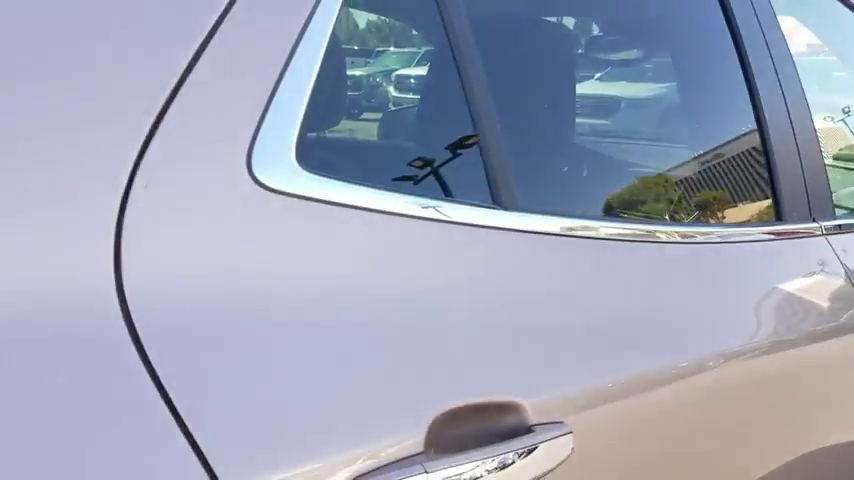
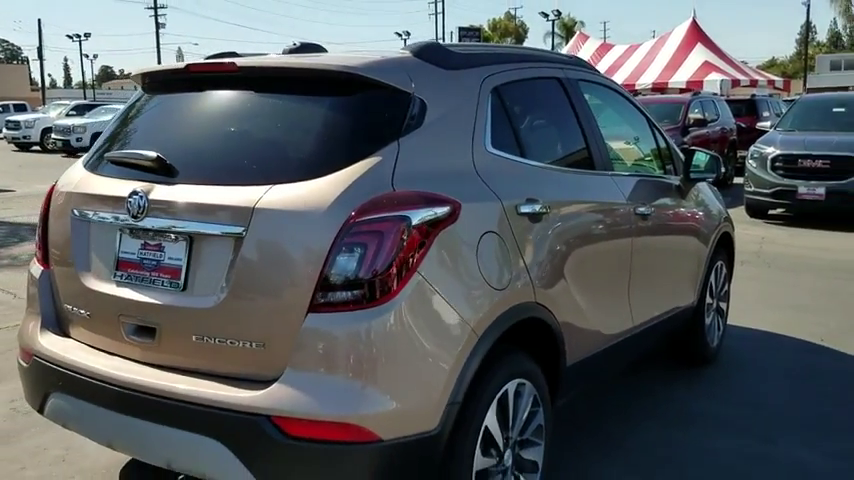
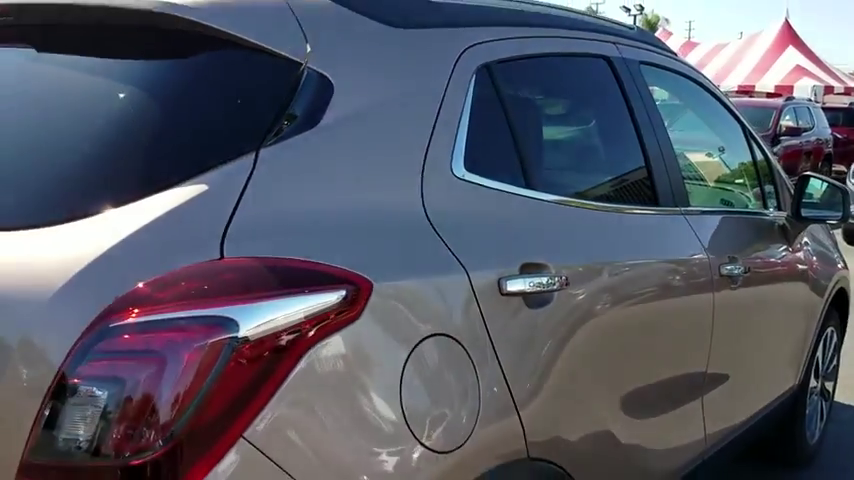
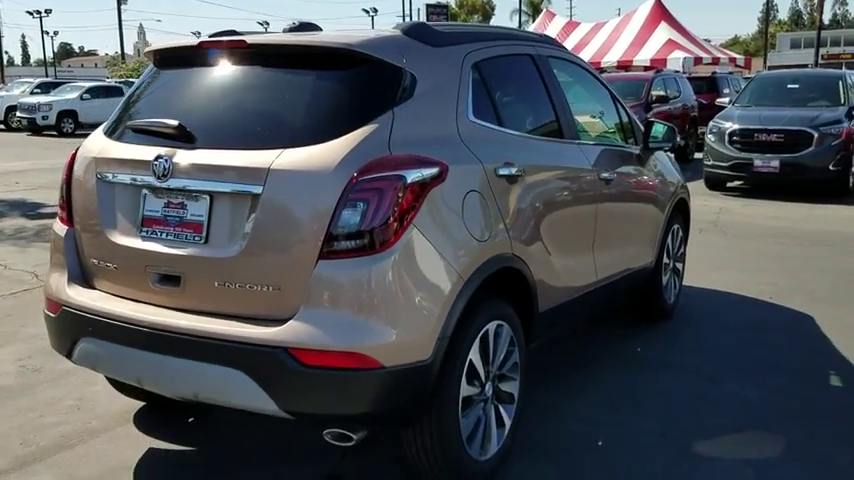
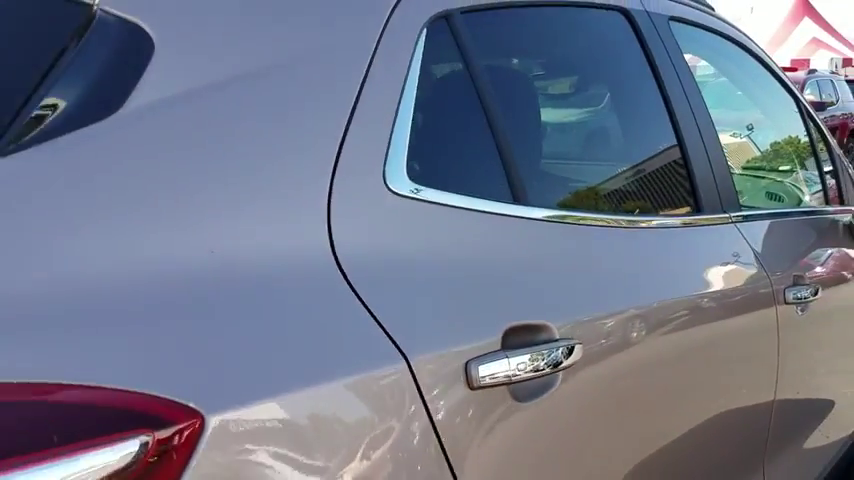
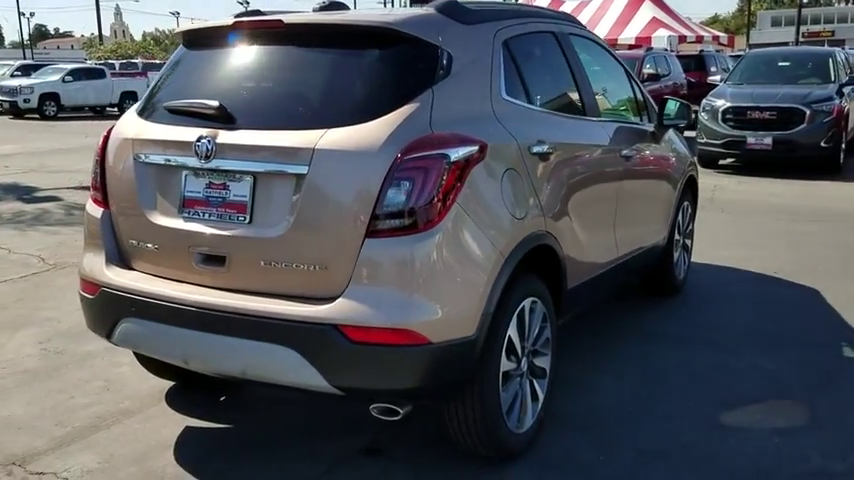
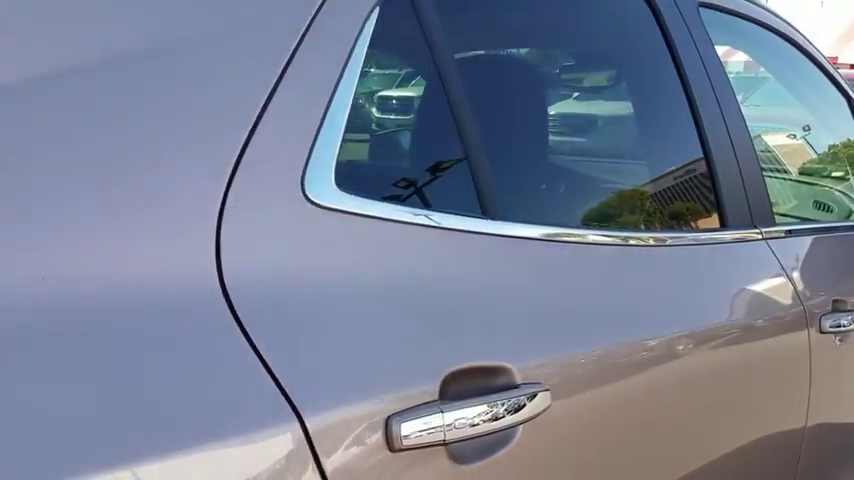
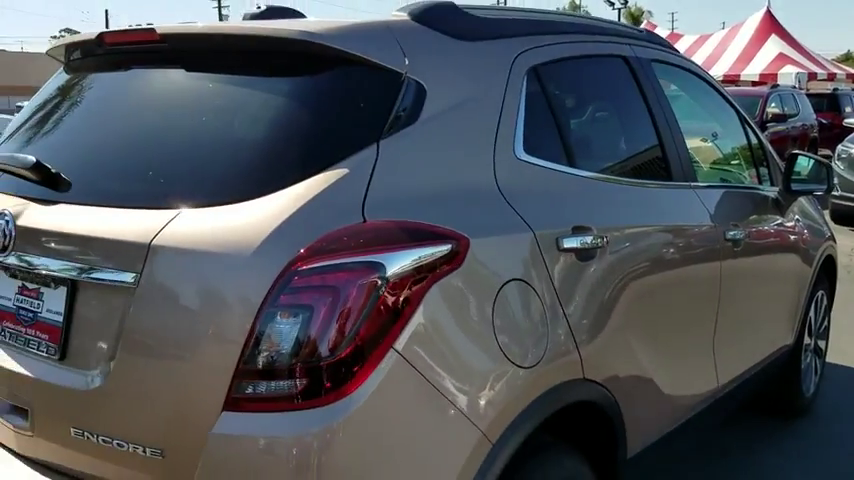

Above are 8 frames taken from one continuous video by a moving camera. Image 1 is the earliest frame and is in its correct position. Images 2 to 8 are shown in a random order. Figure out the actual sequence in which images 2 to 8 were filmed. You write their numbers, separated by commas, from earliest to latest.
7, 5, 3, 8, 2, 4, 6
